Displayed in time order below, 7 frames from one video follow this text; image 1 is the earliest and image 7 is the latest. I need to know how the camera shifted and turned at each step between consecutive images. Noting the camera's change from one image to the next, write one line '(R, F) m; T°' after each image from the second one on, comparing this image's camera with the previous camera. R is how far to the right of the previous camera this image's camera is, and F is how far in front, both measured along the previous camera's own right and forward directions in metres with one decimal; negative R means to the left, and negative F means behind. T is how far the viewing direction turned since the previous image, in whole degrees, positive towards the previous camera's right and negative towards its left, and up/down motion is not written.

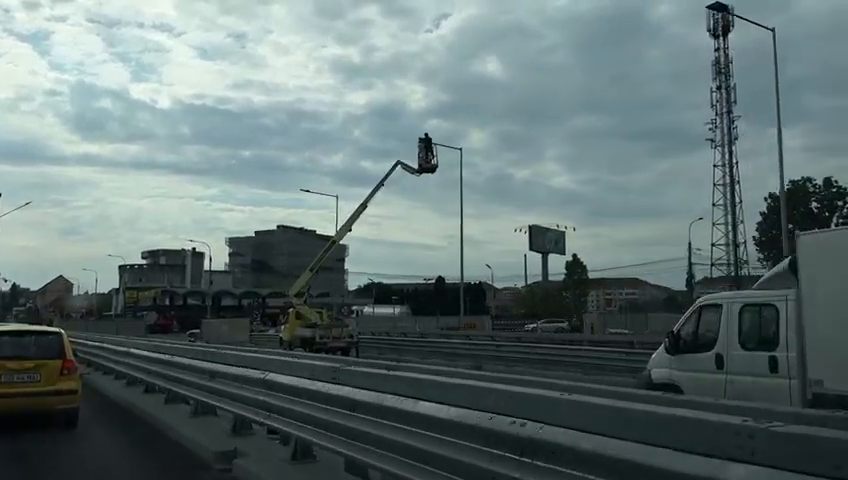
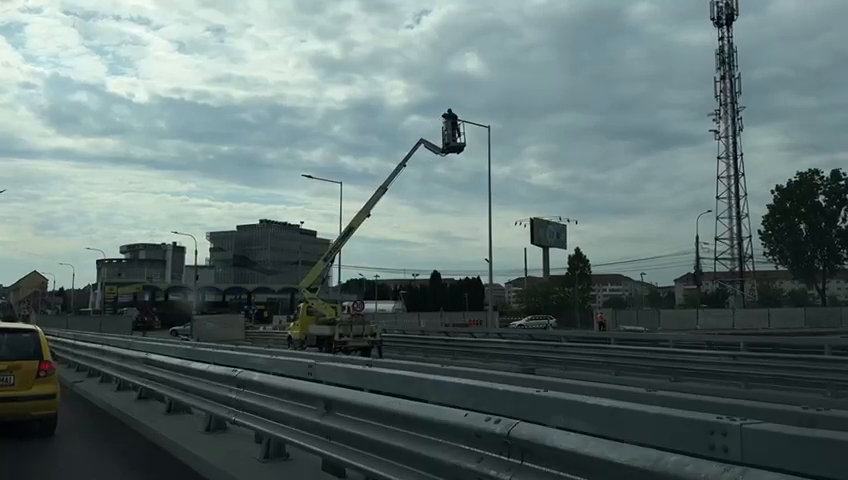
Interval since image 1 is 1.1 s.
(-0.6, +1.0) m; +2°
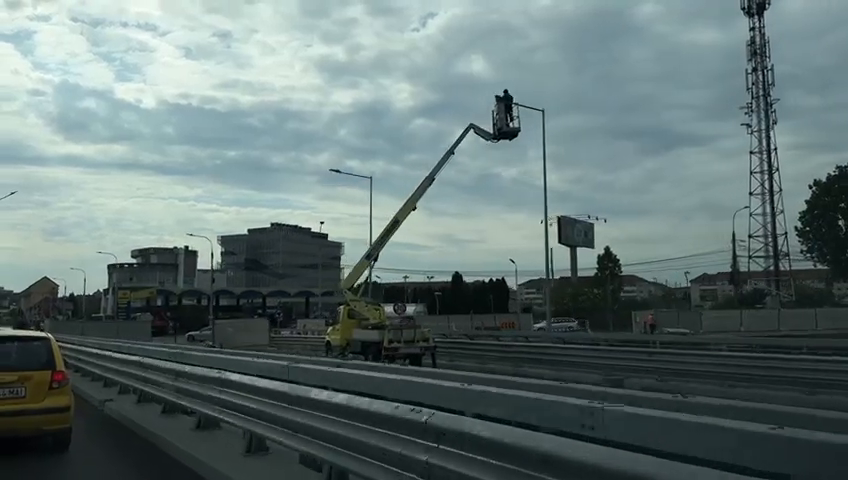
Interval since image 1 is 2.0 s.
(-0.5, +0.8) m; -1°
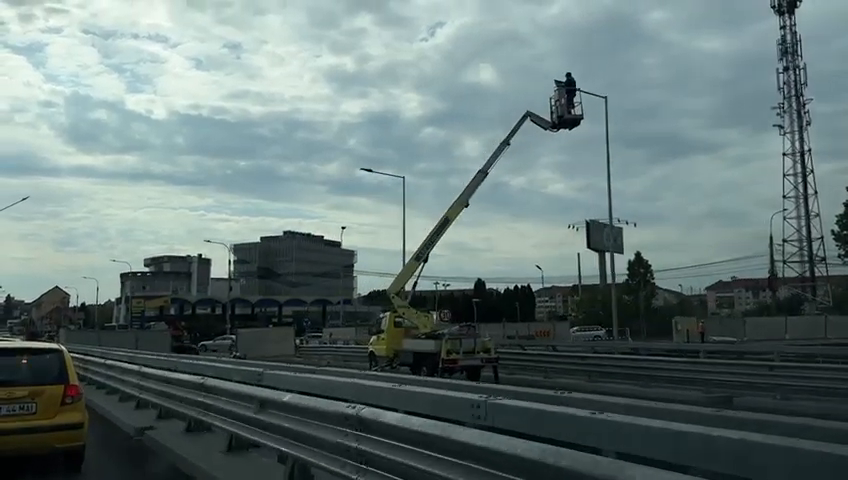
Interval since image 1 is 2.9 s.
(-0.4, +0.7) m; -1°
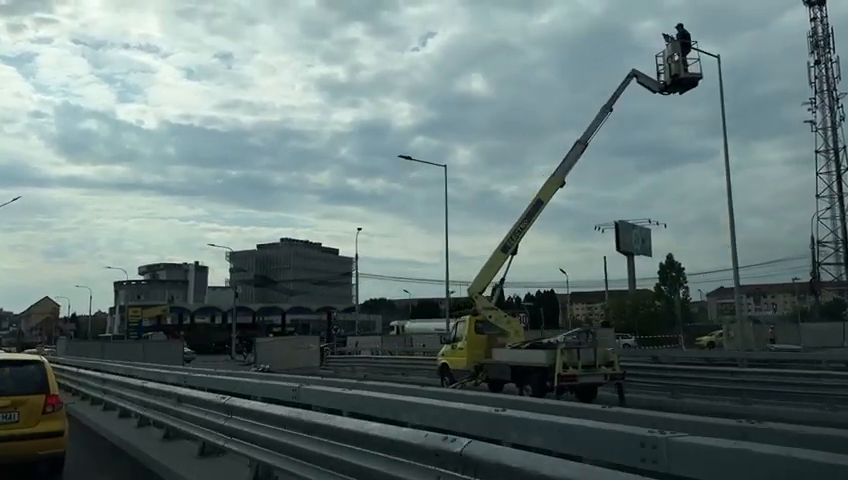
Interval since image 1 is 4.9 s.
(-0.8, +1.3) m; +1°
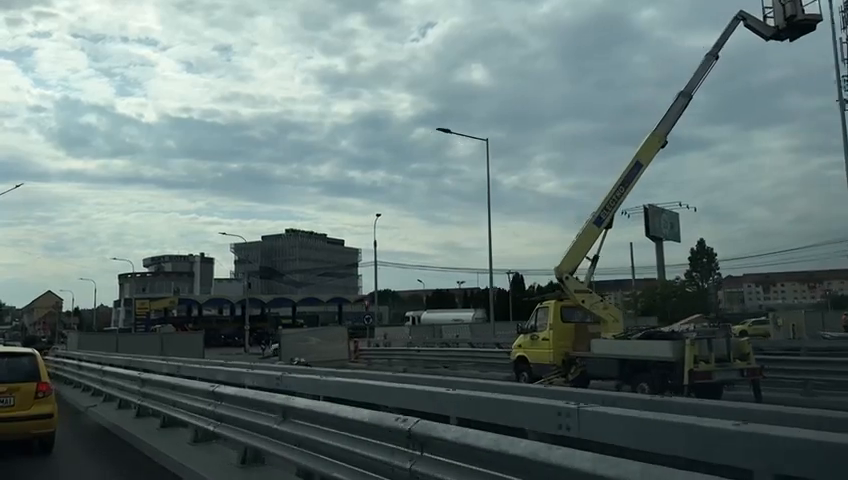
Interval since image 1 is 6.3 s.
(-0.5, +0.9) m; 0°
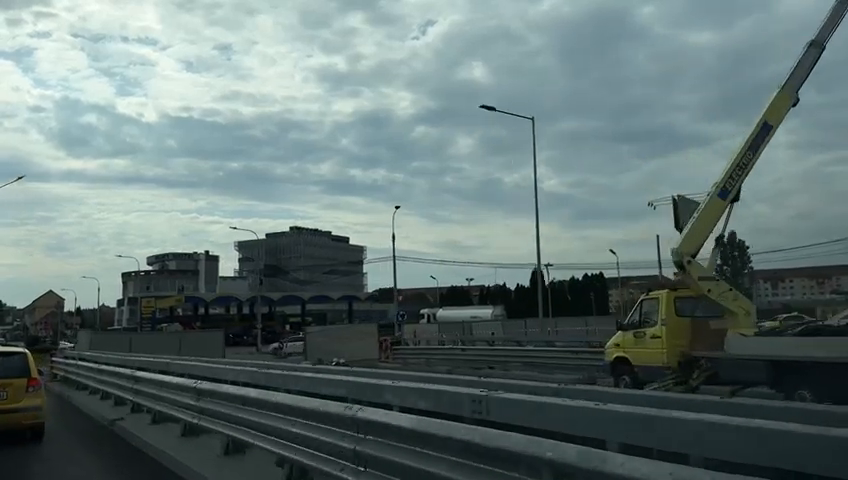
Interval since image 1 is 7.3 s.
(-0.5, +0.8) m; 0°
